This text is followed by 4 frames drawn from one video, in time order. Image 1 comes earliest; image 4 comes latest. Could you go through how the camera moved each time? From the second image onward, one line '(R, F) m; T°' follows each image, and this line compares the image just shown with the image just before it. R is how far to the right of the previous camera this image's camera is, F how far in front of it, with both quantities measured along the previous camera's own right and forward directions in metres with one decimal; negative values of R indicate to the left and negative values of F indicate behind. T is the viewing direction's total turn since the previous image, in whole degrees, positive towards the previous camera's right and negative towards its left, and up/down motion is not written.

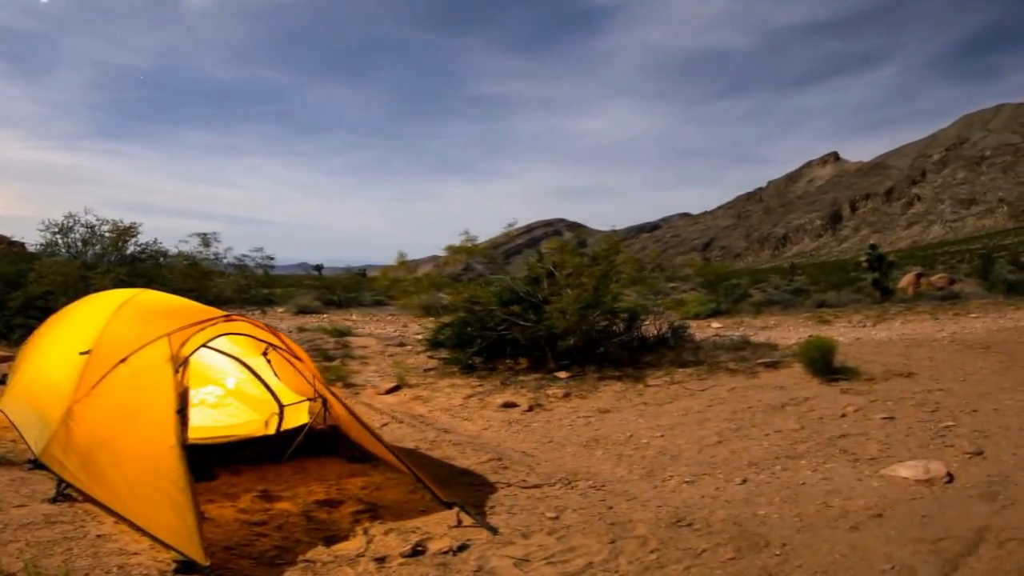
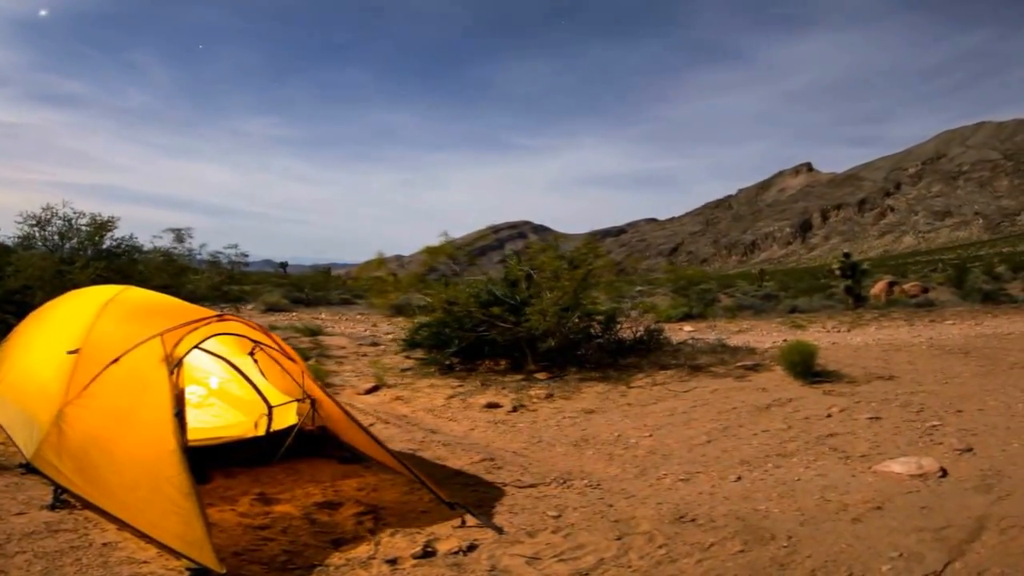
(-0.8, -0.1) m; +7°
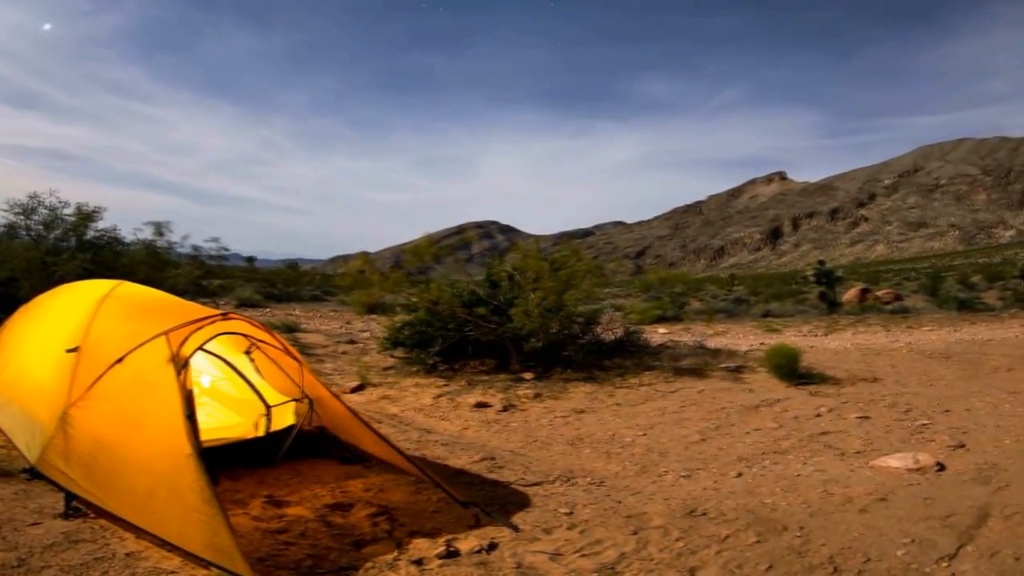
(-1.0, 0.0) m; +8°
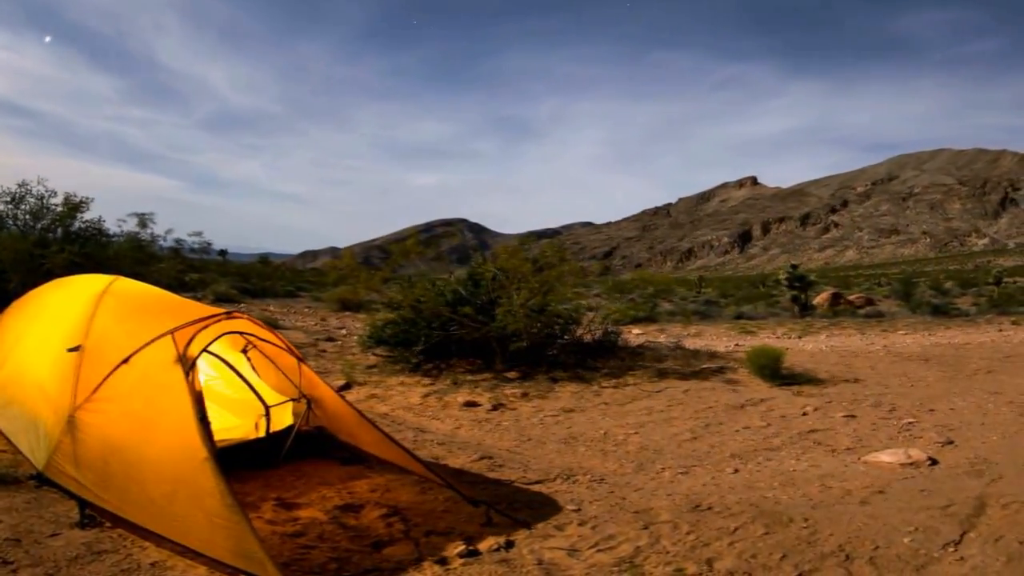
(-0.9, 0.0) m; +7°
